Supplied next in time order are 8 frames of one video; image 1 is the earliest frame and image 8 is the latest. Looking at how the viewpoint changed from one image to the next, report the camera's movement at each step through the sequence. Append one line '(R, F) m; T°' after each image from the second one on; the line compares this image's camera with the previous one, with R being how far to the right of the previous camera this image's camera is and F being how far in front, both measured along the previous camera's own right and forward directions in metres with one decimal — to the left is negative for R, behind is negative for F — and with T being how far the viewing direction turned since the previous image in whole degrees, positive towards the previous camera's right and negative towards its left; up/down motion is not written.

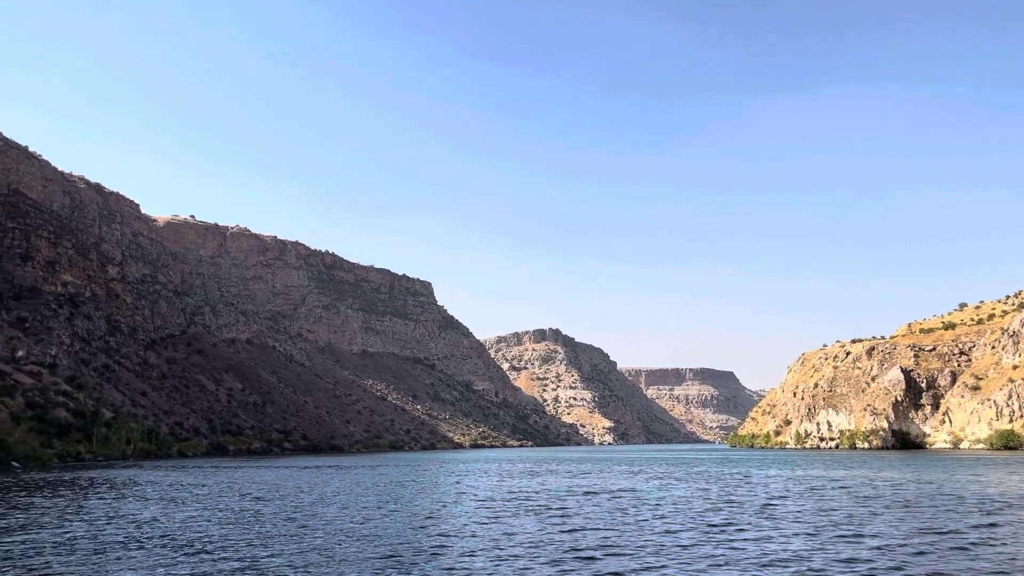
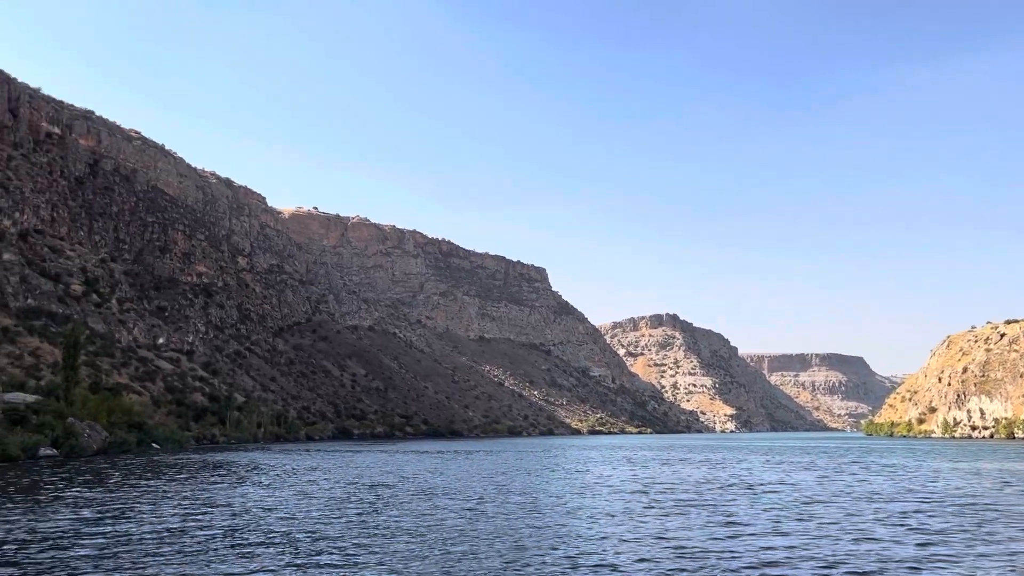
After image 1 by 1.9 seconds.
(-0.4, +1.3) m; -8°
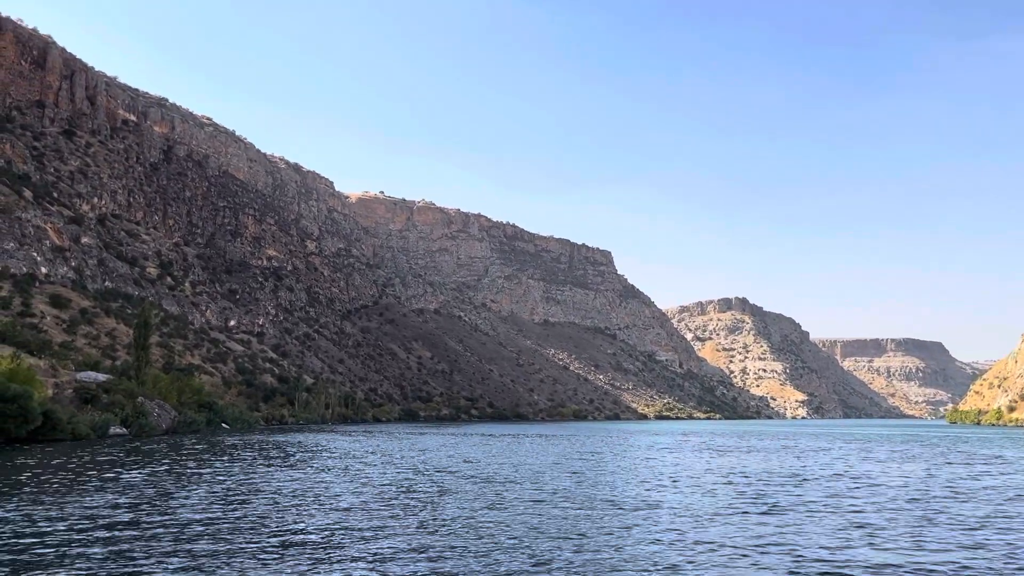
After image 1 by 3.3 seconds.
(-0.2, +1.0) m; -4°
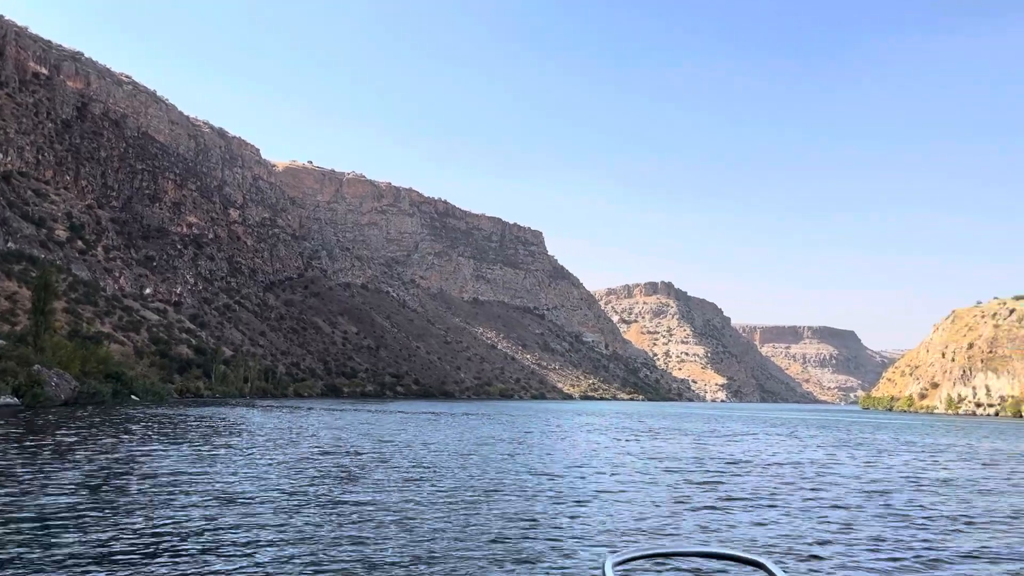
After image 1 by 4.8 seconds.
(-0.1, +0.9) m; +5°
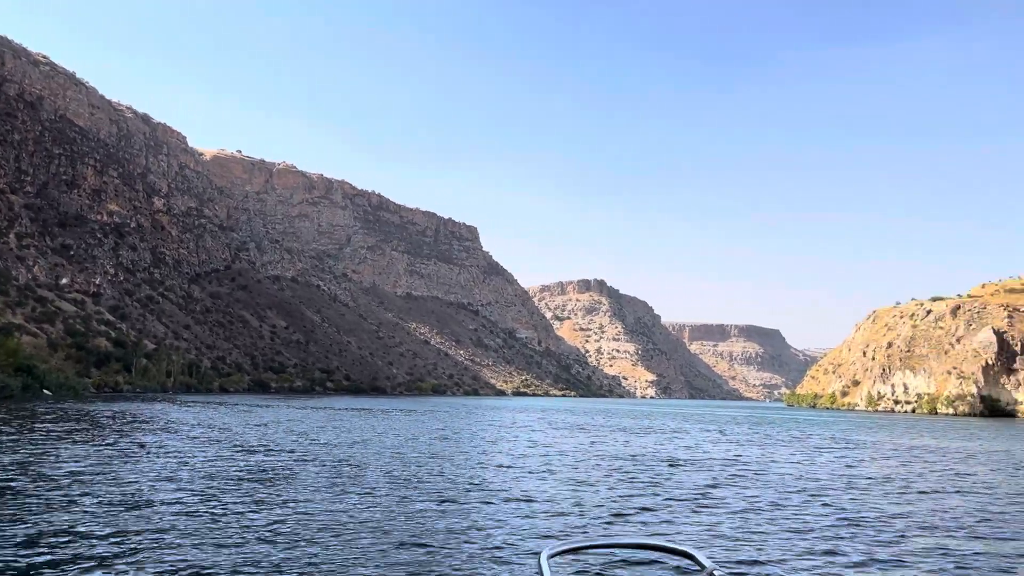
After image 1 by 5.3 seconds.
(-0.1, +0.4) m; +5°
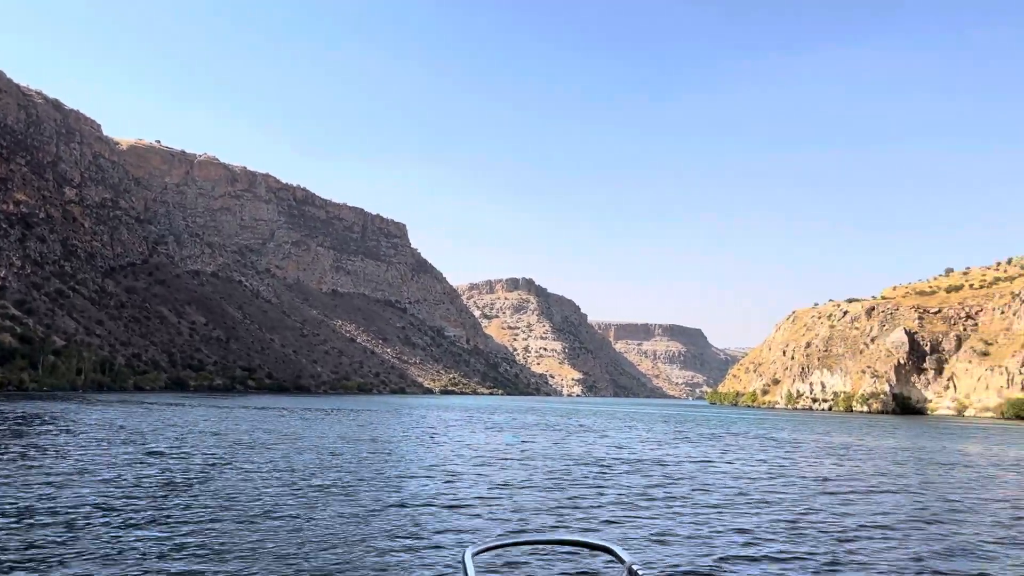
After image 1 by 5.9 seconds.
(-0.1, +0.4) m; +5°
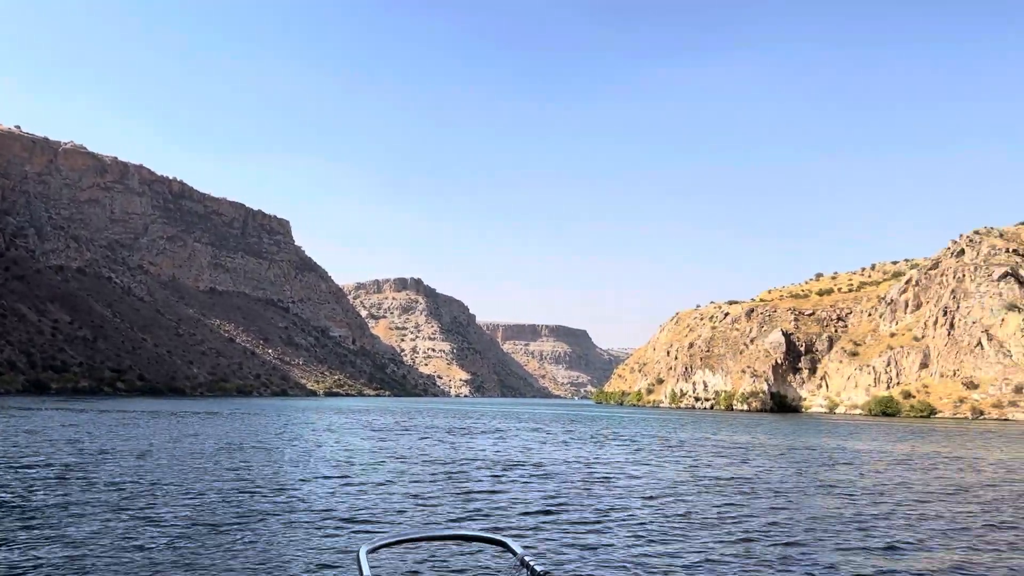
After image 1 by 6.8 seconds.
(-0.2, +0.7) m; +8°
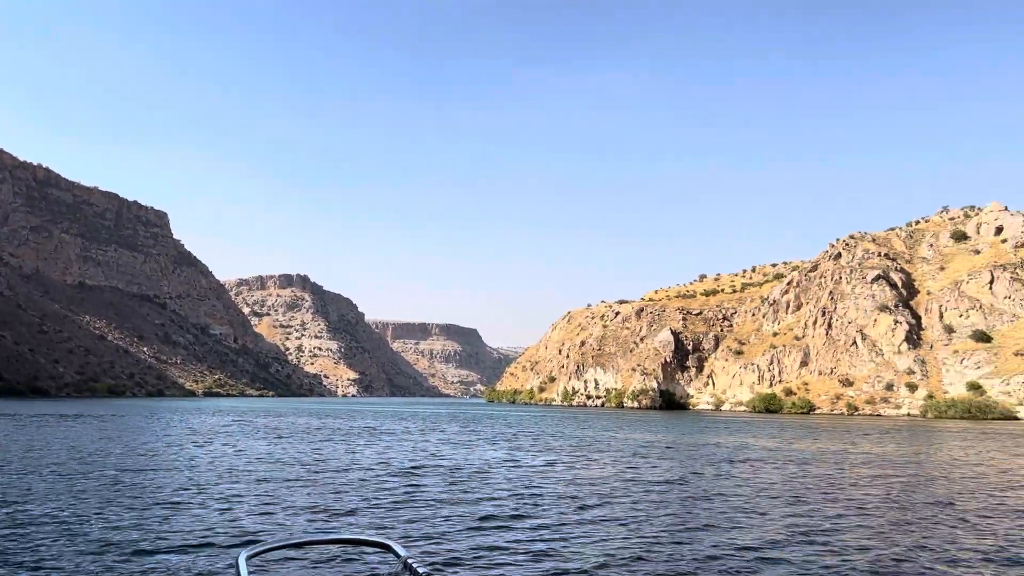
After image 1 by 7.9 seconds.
(-0.3, +0.7) m; +8°
